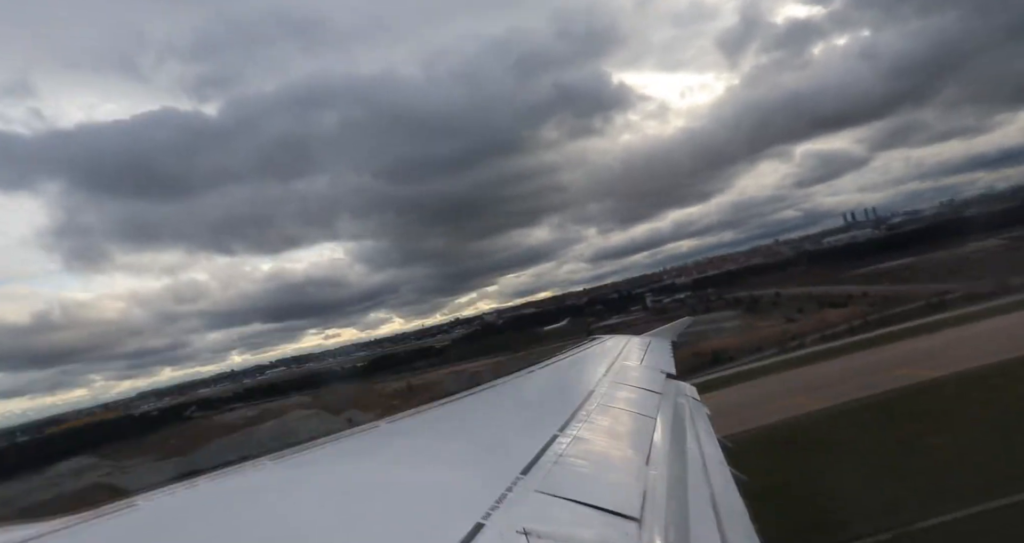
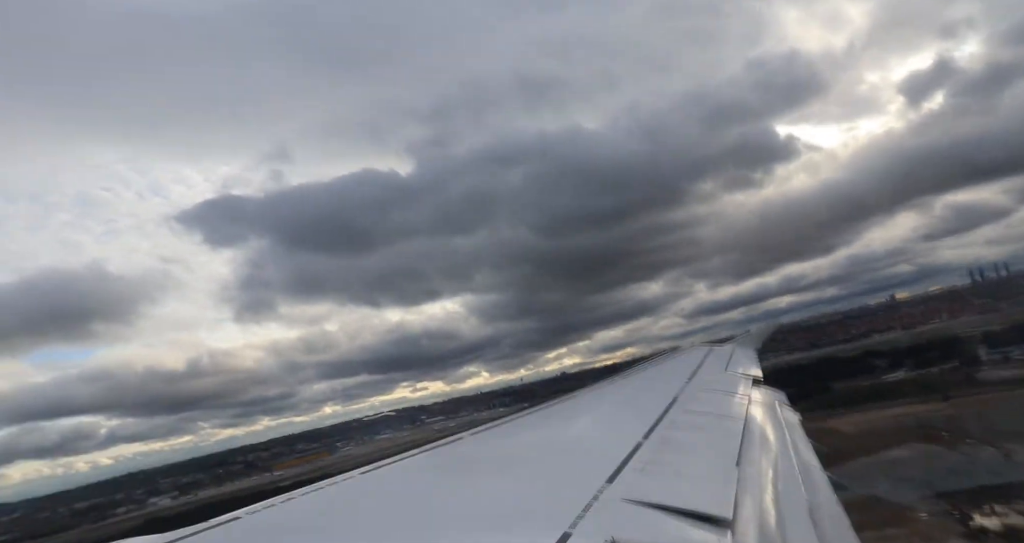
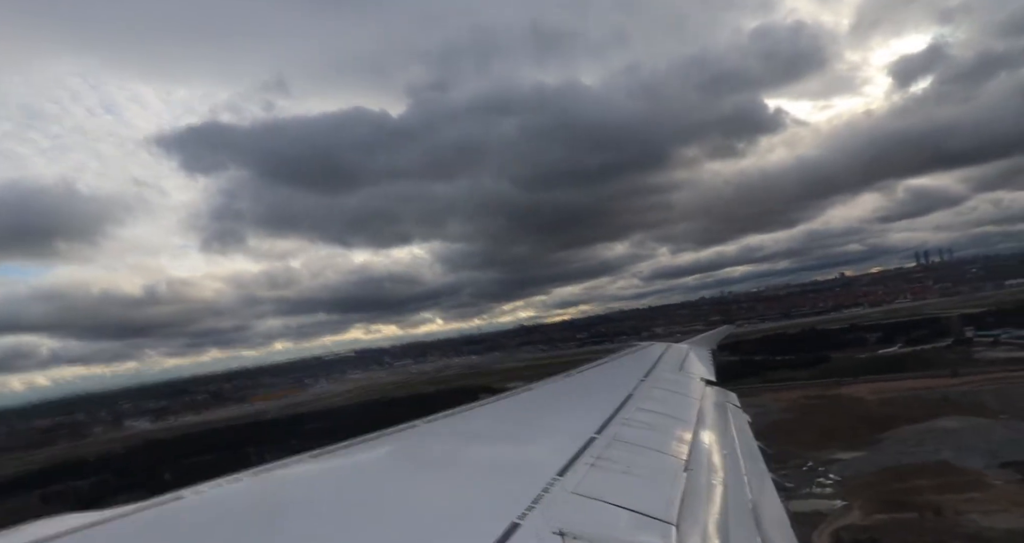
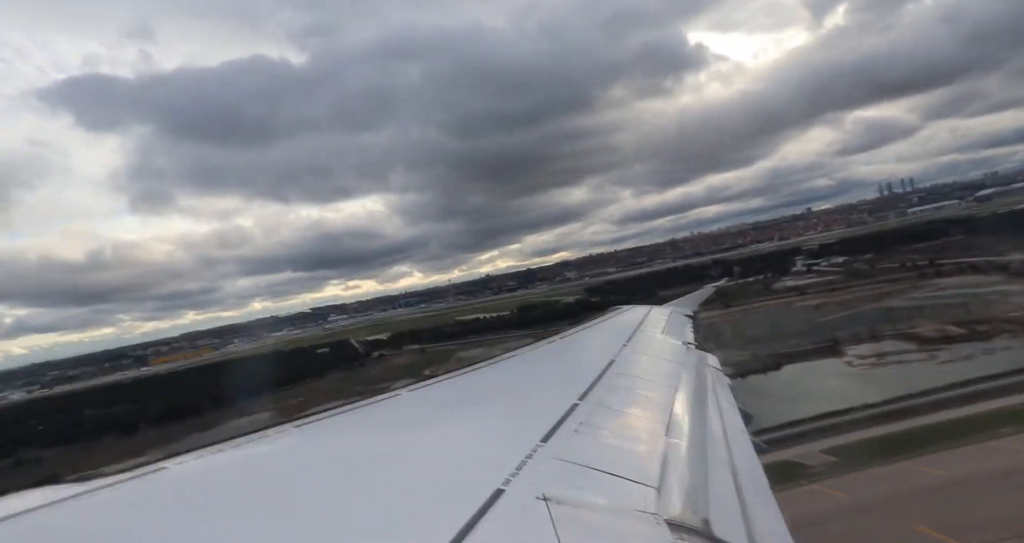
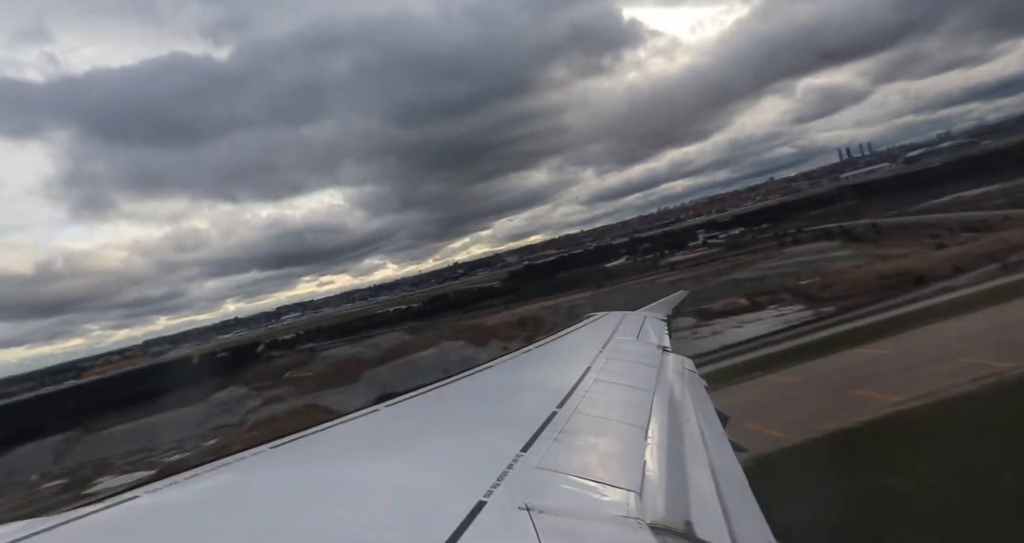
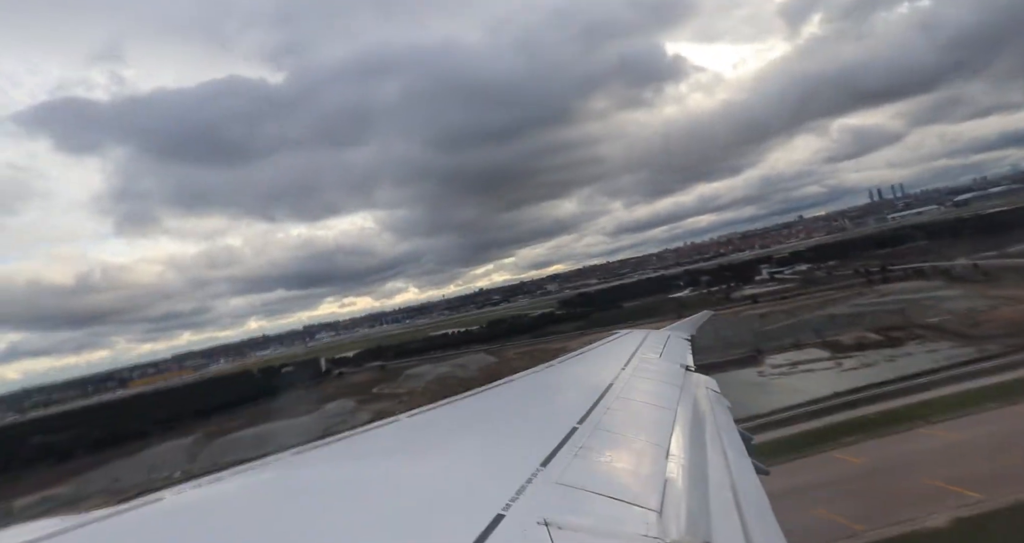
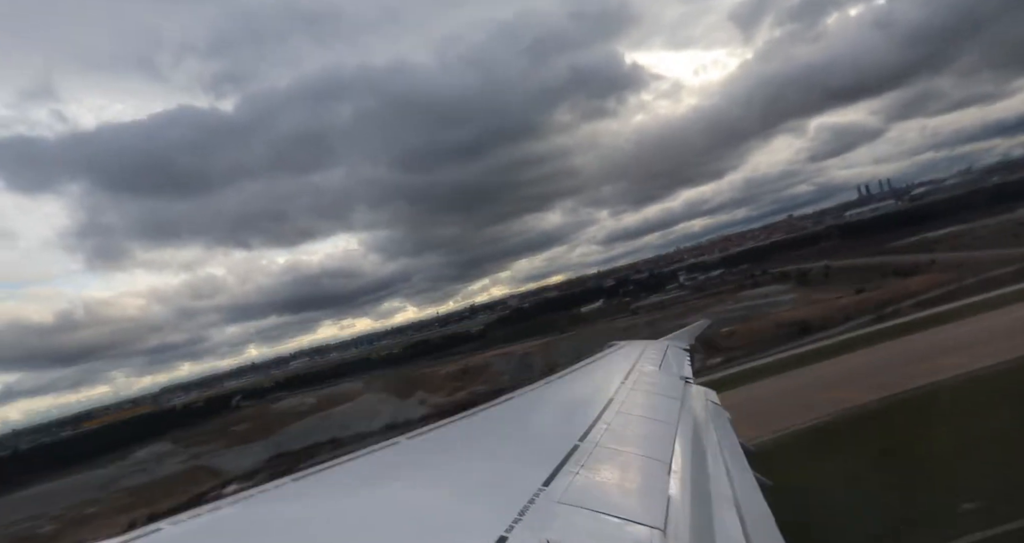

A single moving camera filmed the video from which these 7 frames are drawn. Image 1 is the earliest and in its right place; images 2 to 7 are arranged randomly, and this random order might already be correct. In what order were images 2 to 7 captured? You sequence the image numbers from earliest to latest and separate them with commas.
7, 5, 6, 4, 2, 3
